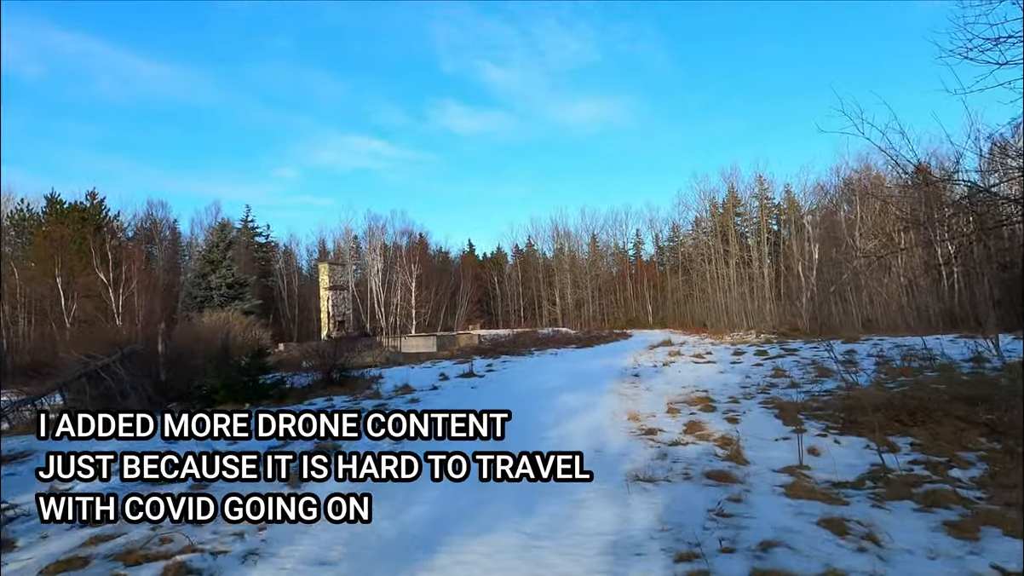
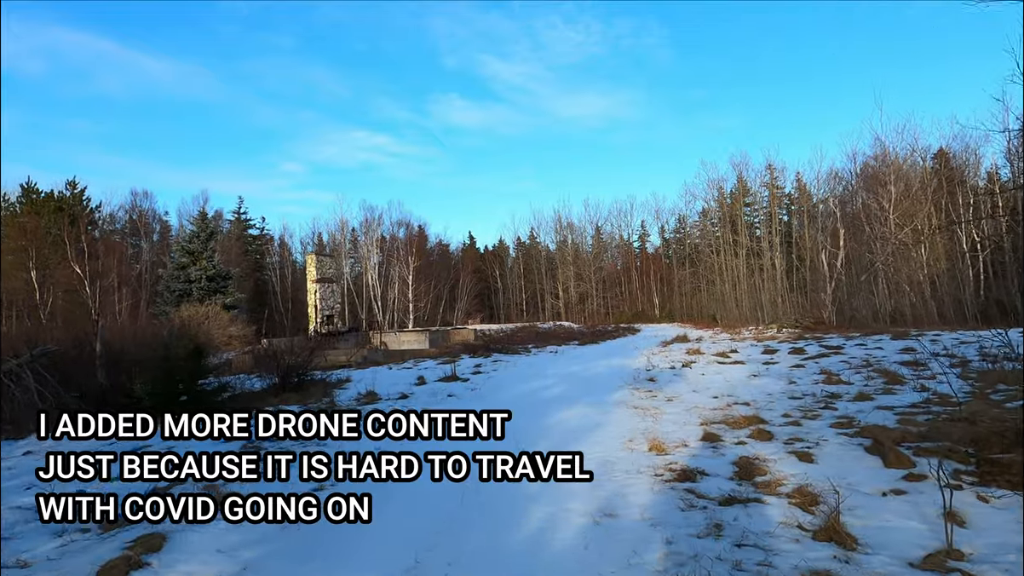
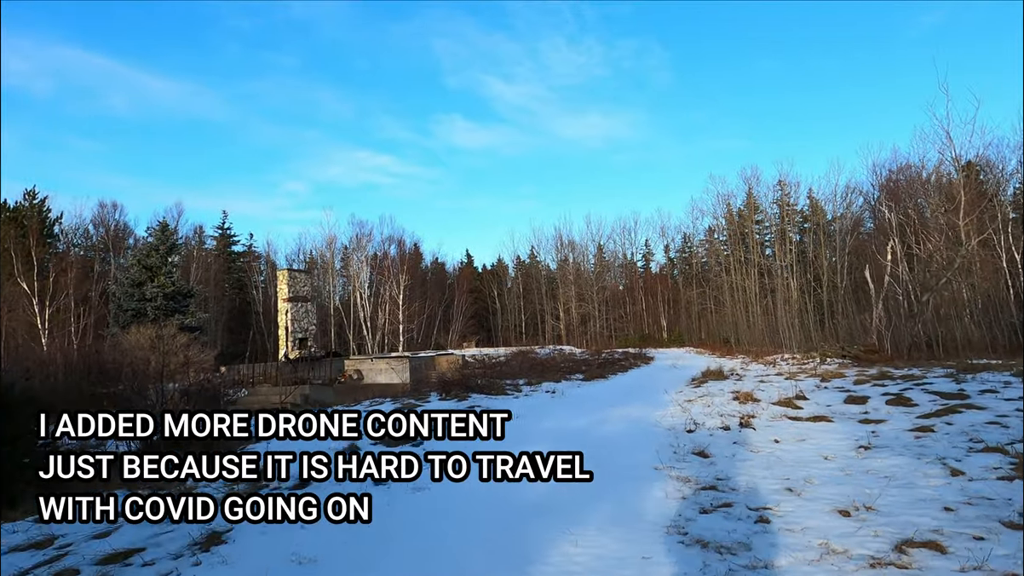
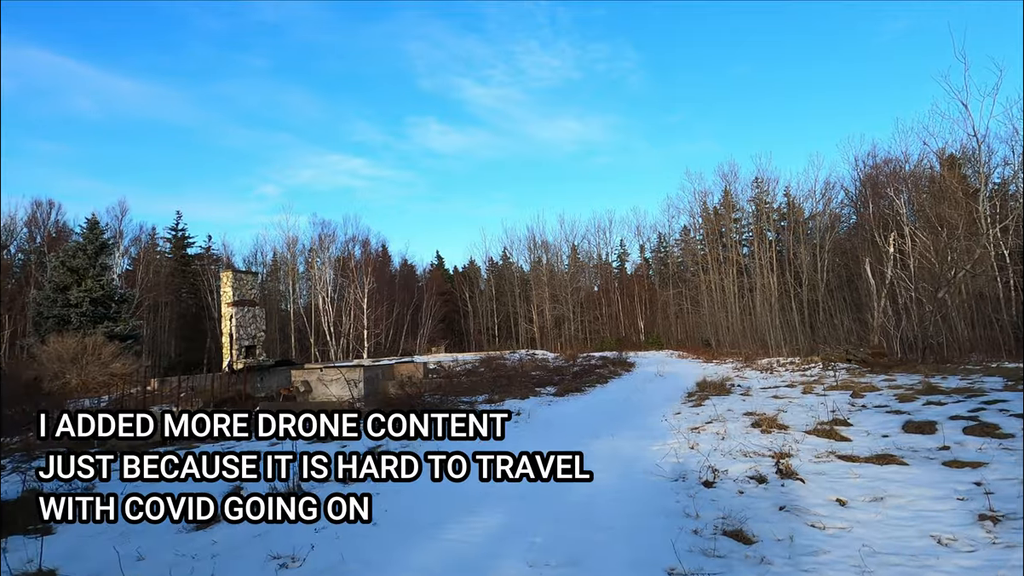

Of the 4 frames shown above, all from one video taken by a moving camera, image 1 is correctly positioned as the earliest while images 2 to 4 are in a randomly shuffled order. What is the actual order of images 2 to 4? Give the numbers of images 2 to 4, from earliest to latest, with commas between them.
2, 3, 4
